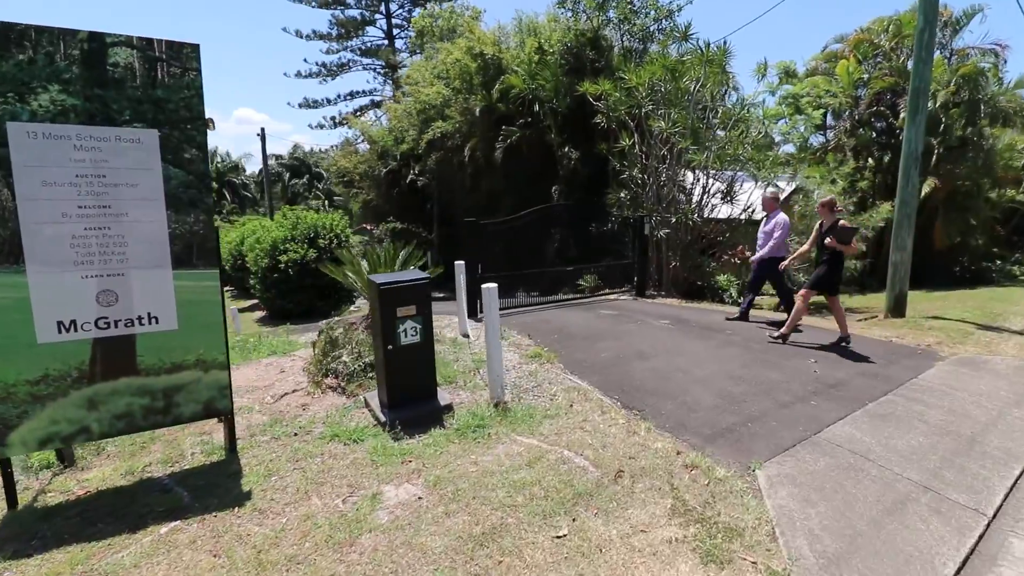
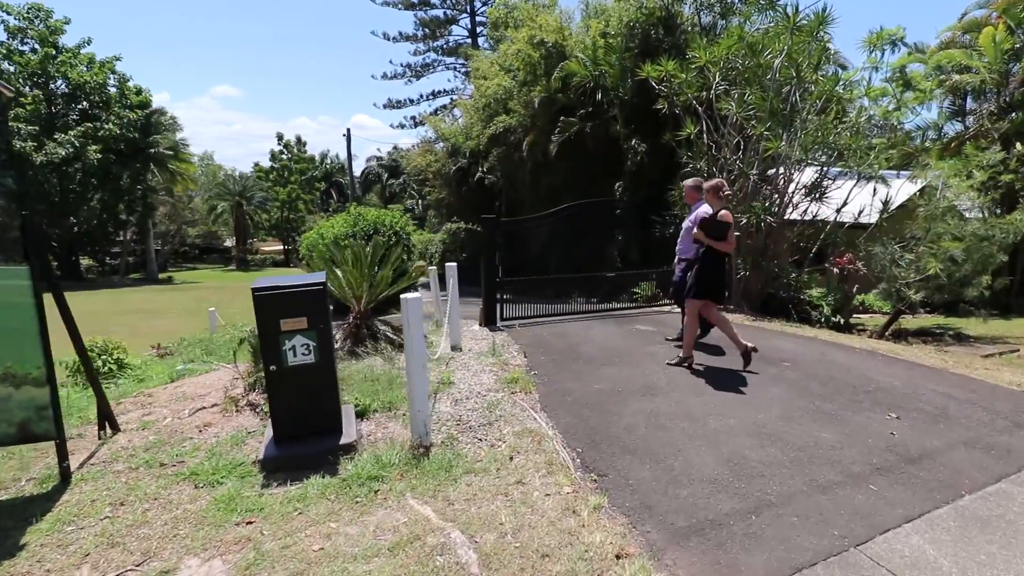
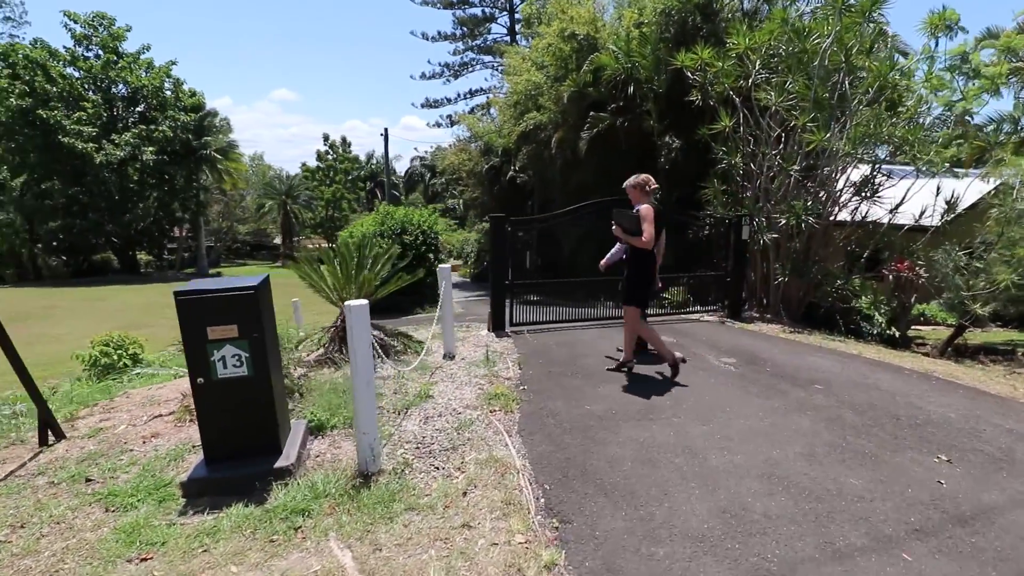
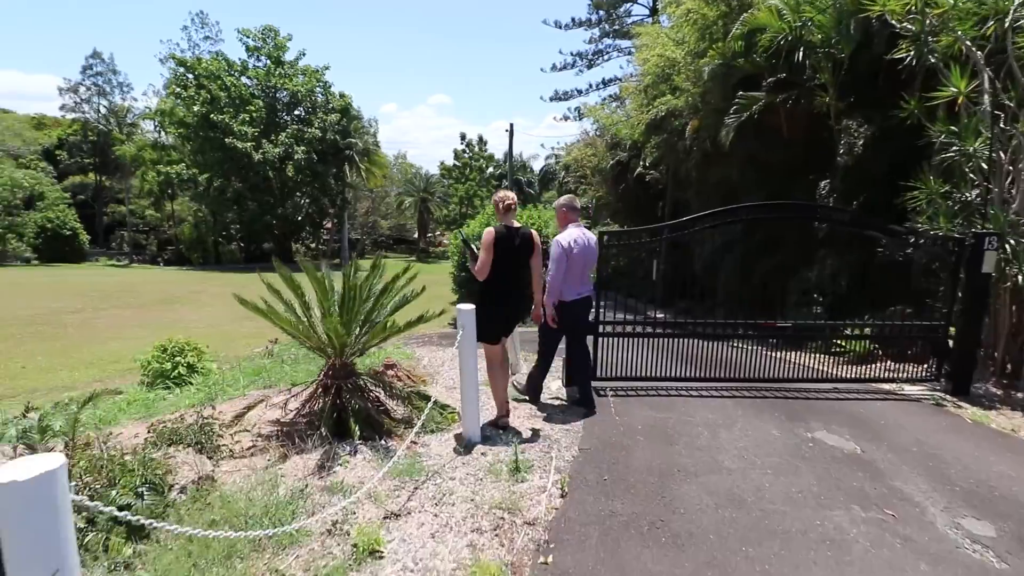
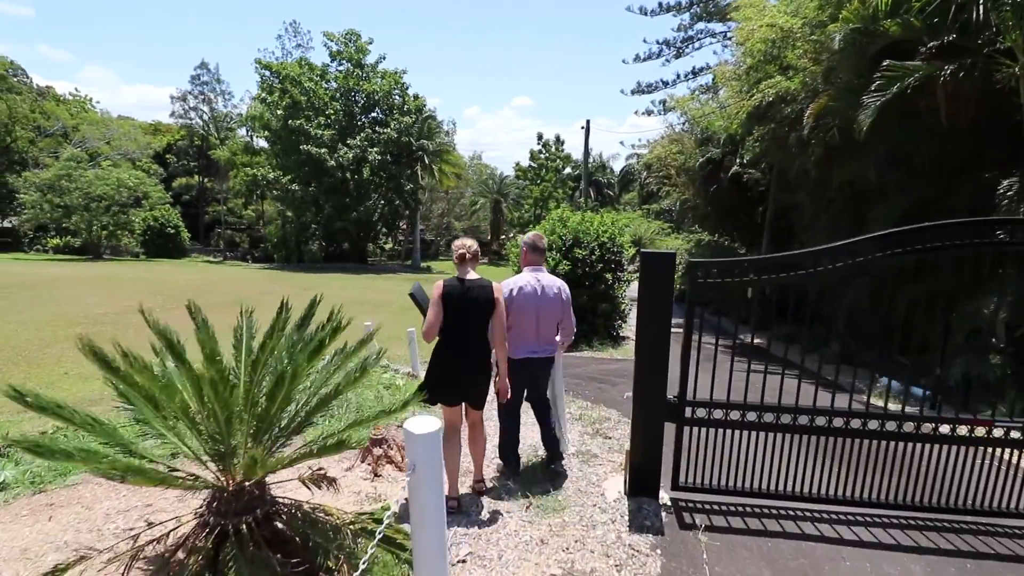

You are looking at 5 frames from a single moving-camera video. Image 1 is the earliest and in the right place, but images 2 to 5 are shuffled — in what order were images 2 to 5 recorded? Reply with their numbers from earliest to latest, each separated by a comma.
2, 3, 4, 5
